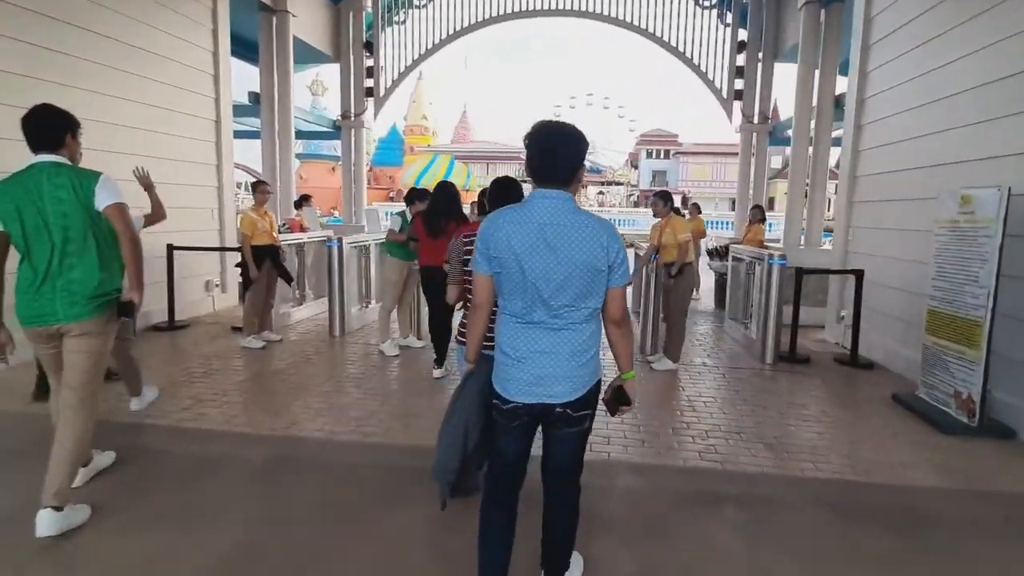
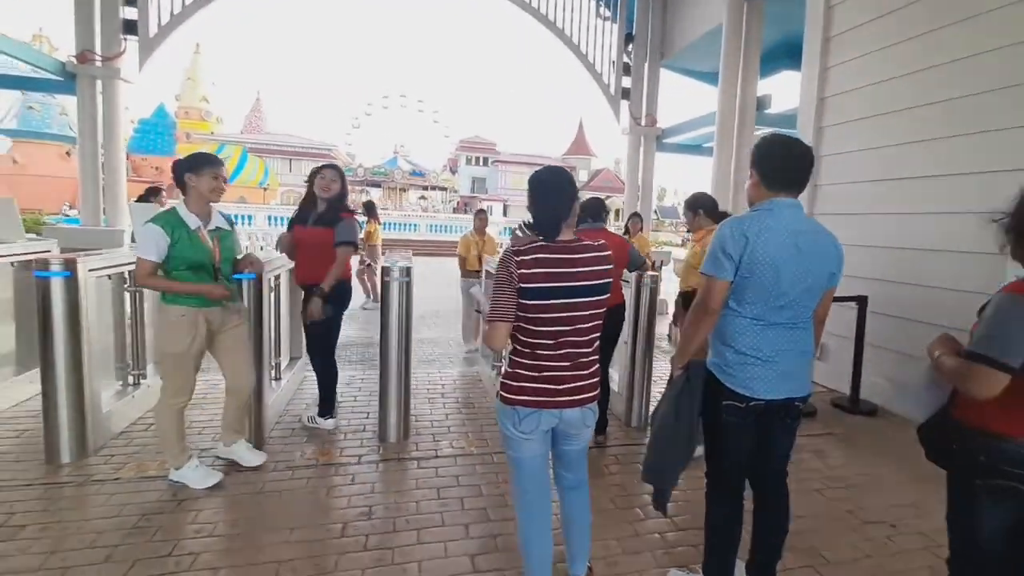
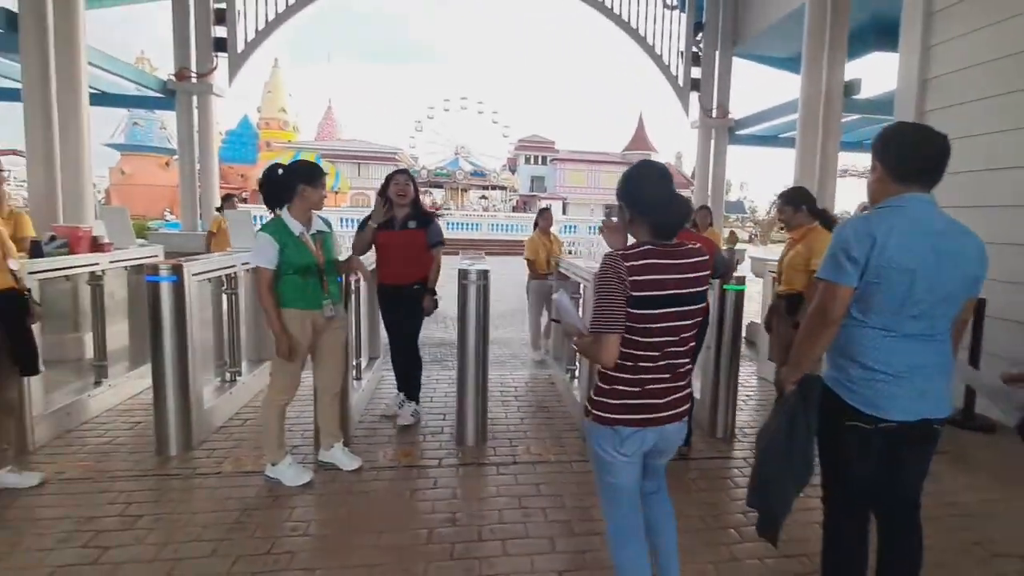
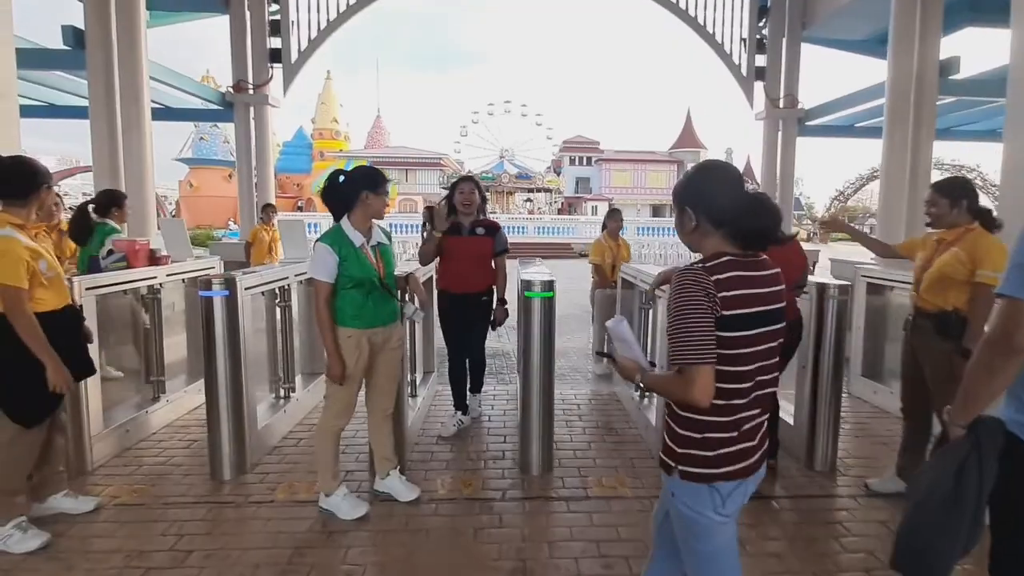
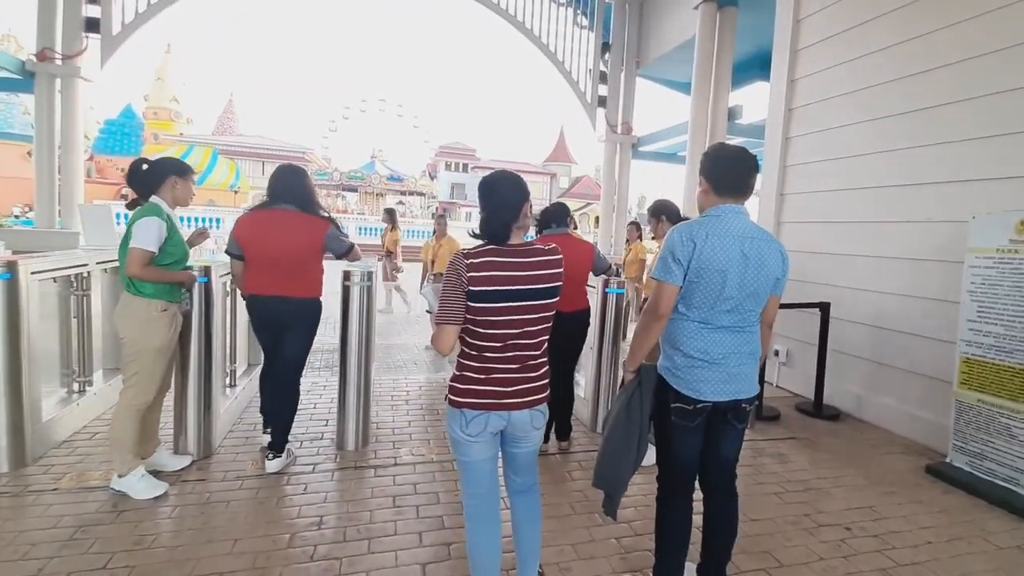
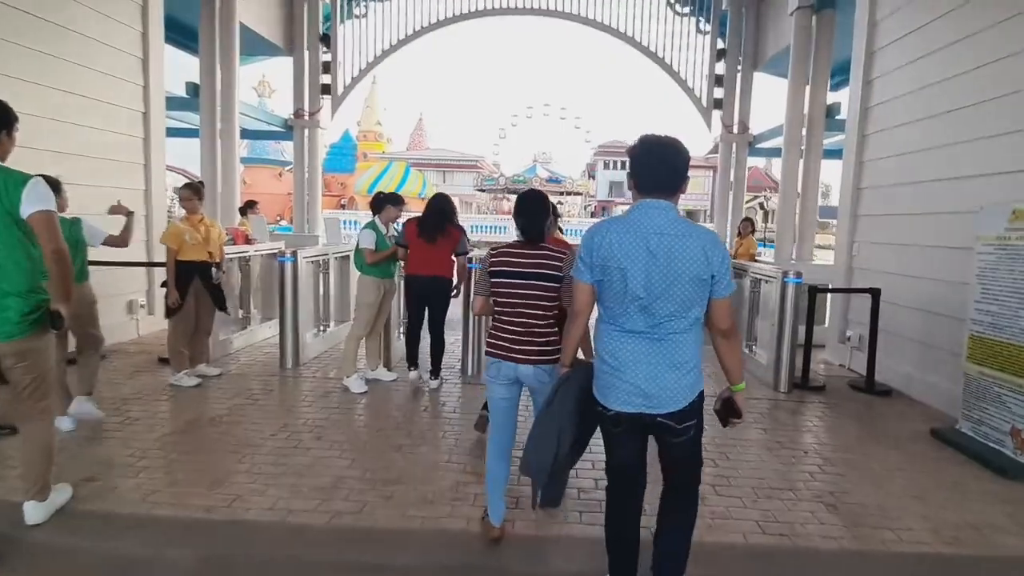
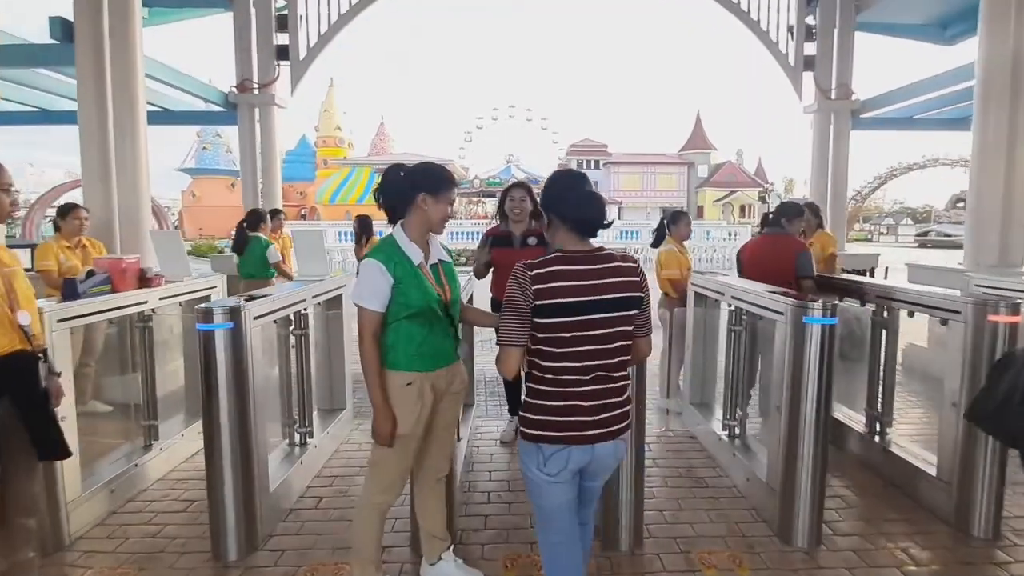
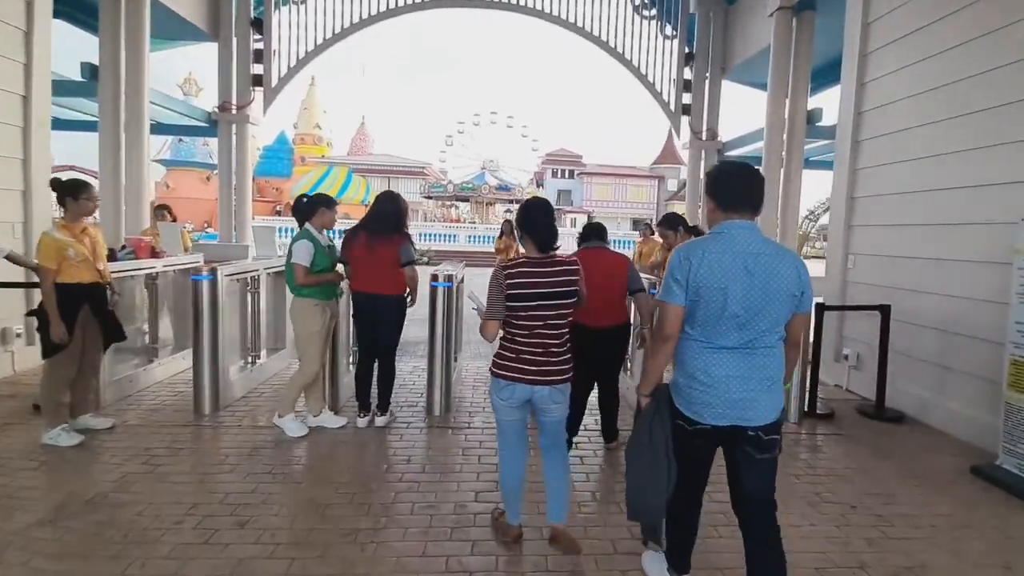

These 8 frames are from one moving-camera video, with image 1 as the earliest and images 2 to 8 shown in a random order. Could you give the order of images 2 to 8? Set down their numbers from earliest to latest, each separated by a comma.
6, 8, 5, 2, 3, 4, 7
